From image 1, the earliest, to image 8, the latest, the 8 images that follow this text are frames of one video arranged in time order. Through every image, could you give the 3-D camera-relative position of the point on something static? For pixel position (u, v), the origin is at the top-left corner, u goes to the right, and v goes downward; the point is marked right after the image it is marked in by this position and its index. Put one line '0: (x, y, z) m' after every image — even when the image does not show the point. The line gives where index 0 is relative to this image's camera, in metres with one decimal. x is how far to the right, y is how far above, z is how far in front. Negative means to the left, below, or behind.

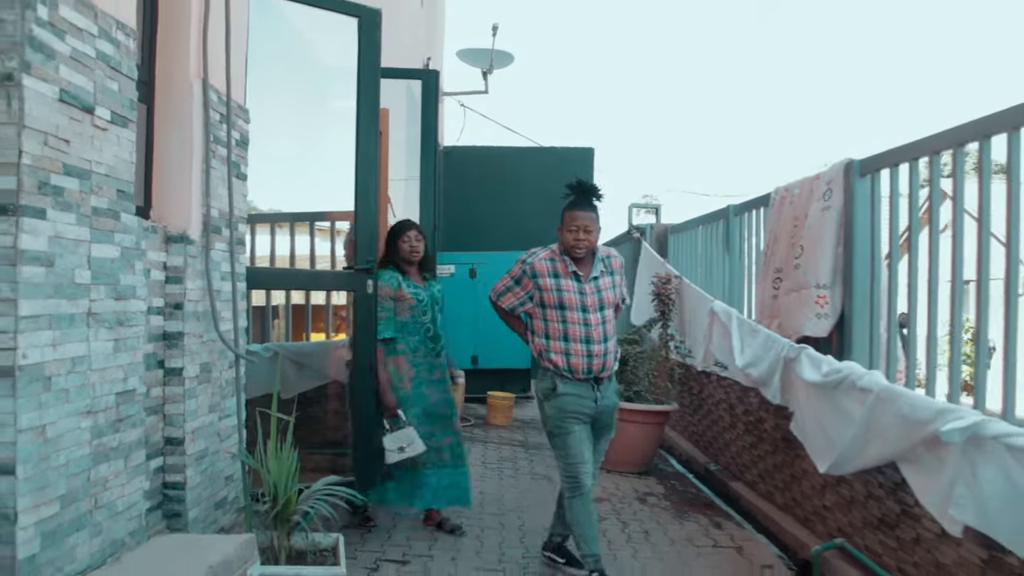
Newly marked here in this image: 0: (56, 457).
0: (-0.8, -0.3, +2.0) m
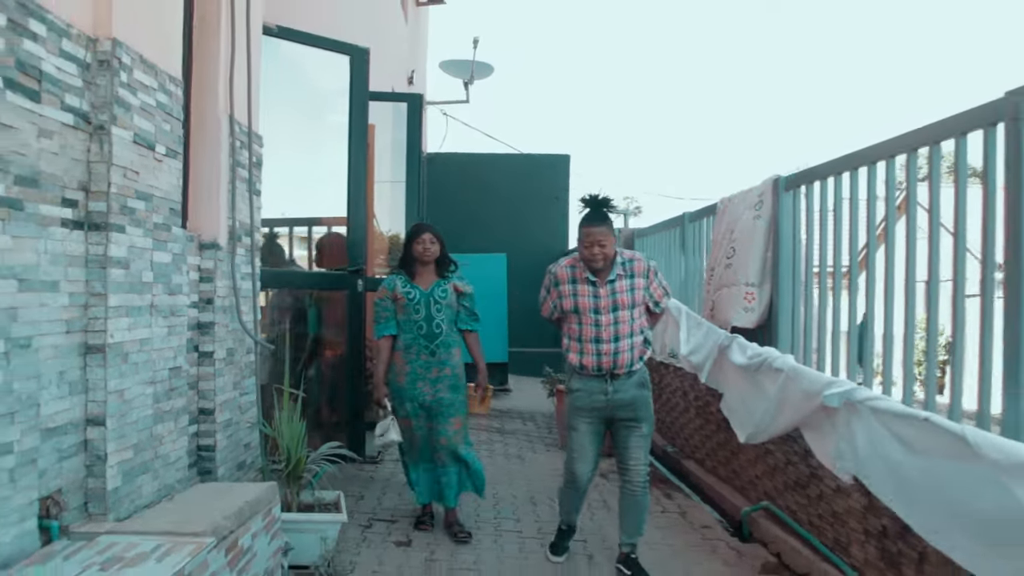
0: (-0.9, -0.3, +2.6) m
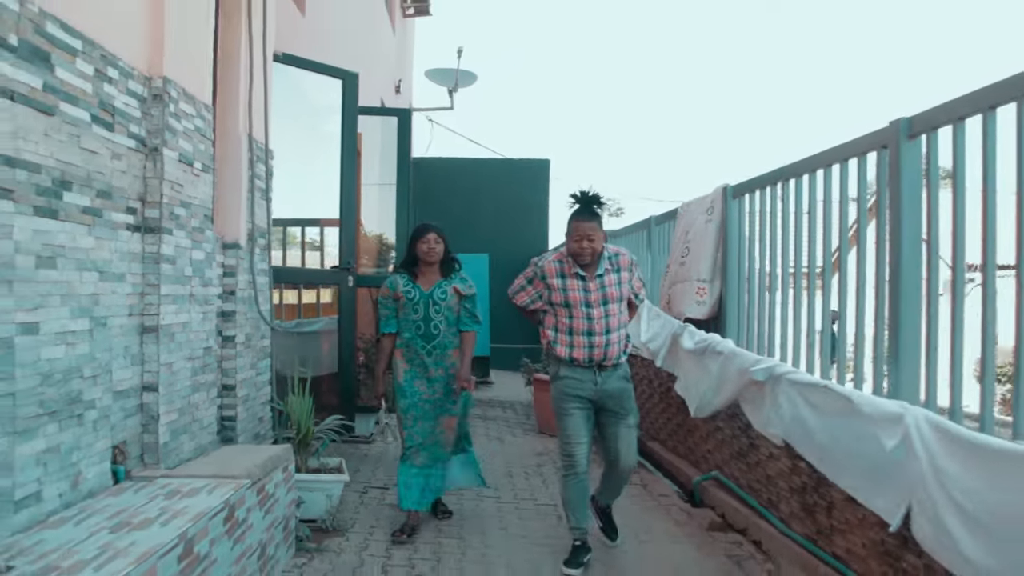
0: (-1.0, -0.3, +3.1) m
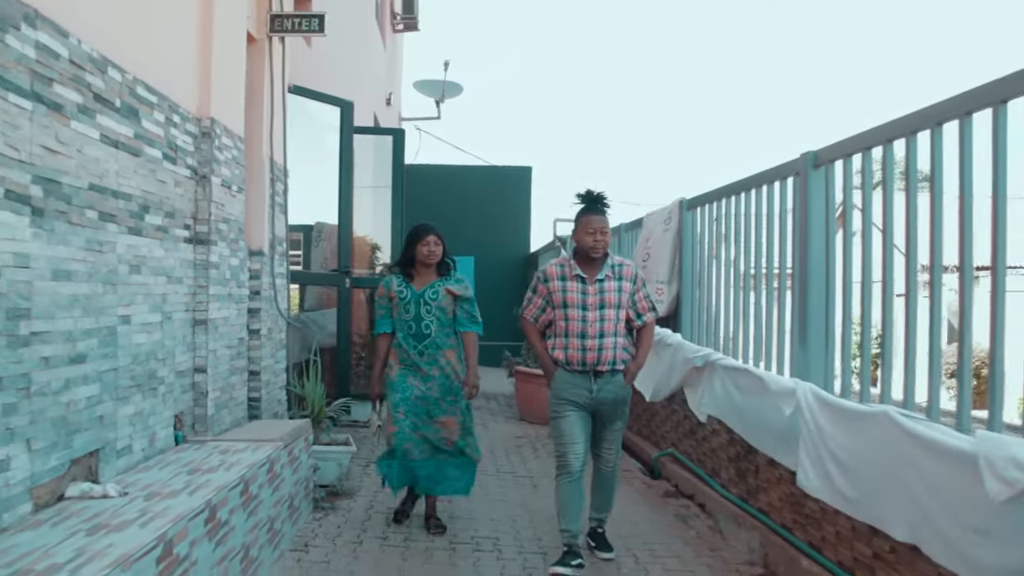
0: (-1.1, -0.3, +3.8) m
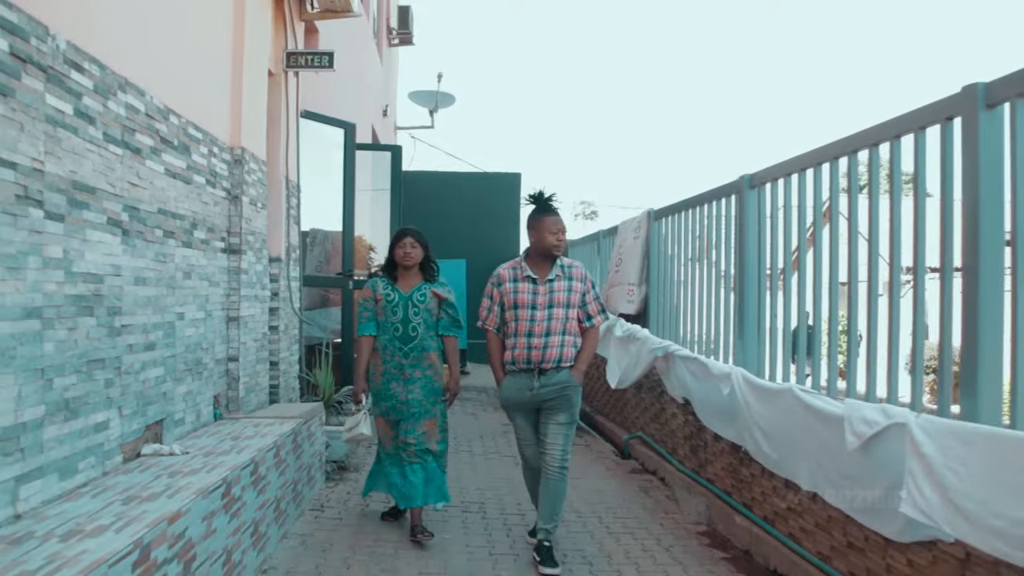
0: (-1.1, -0.3, +4.5) m
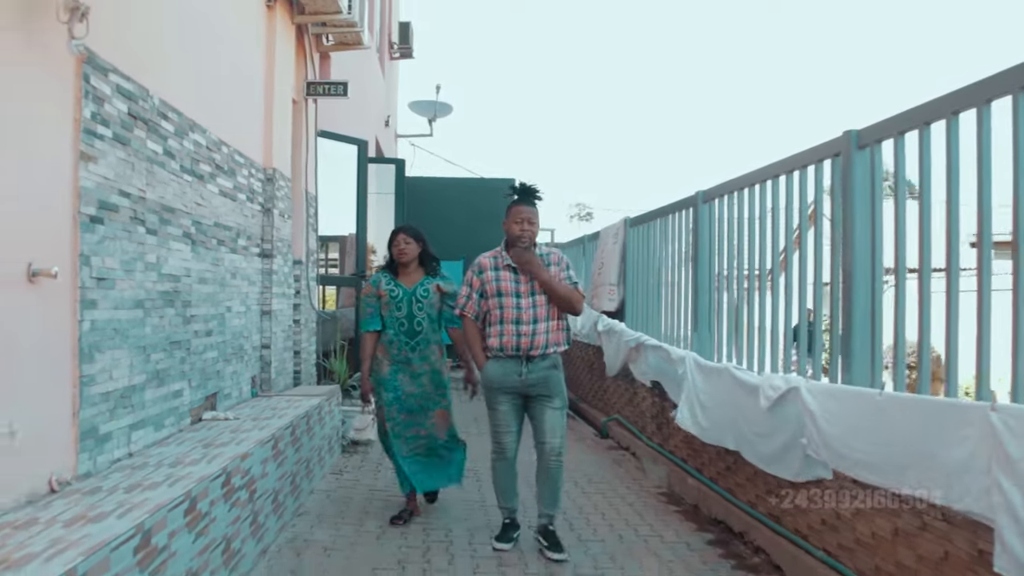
0: (-1.2, -0.3, +5.3) m
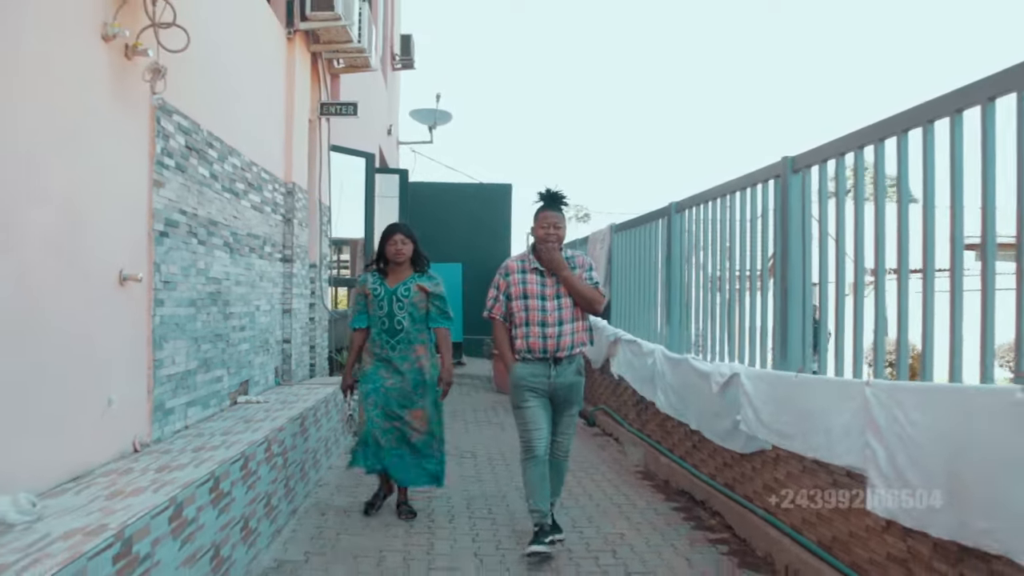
0: (-1.2, -0.3, +6.0) m
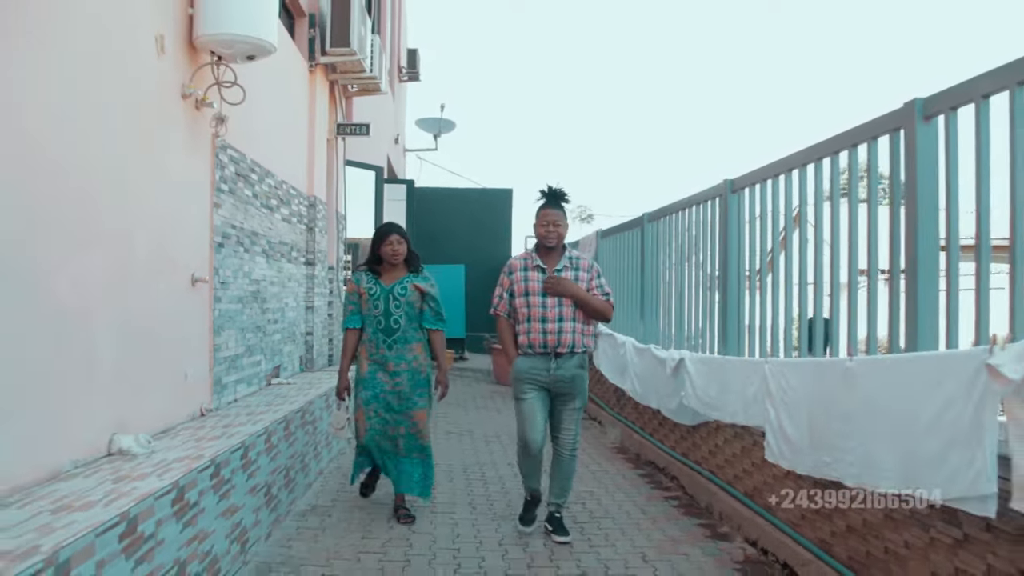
0: (-1.3, -0.3, +6.9) m
